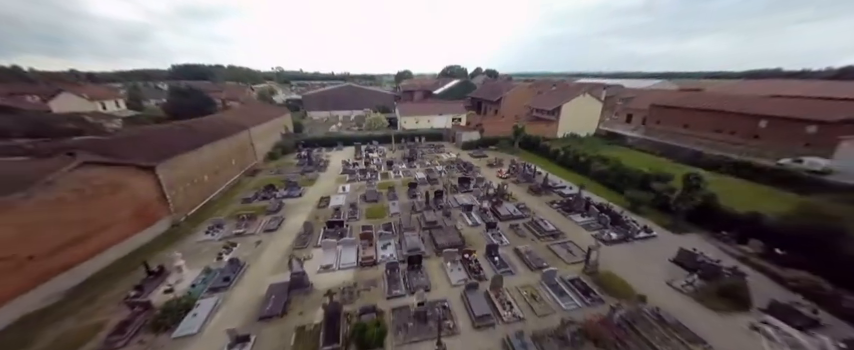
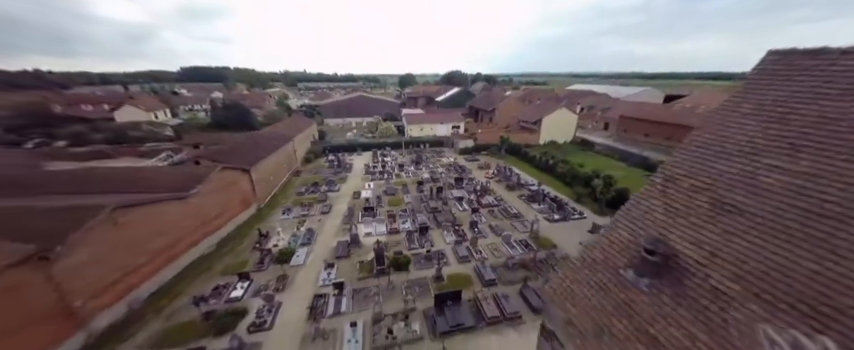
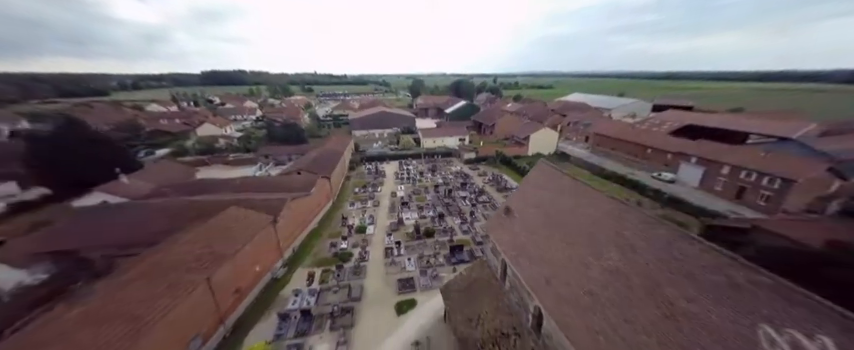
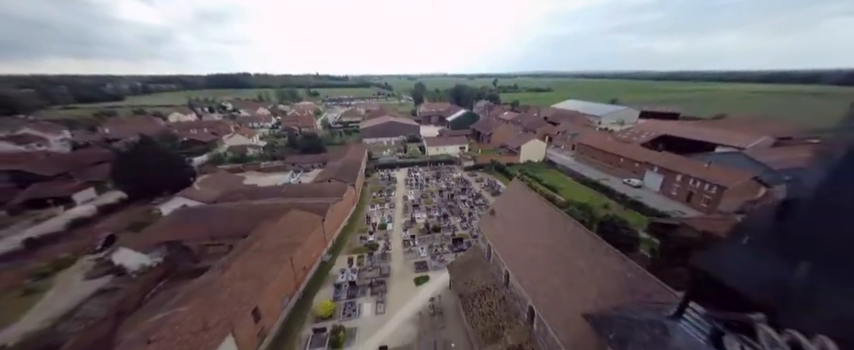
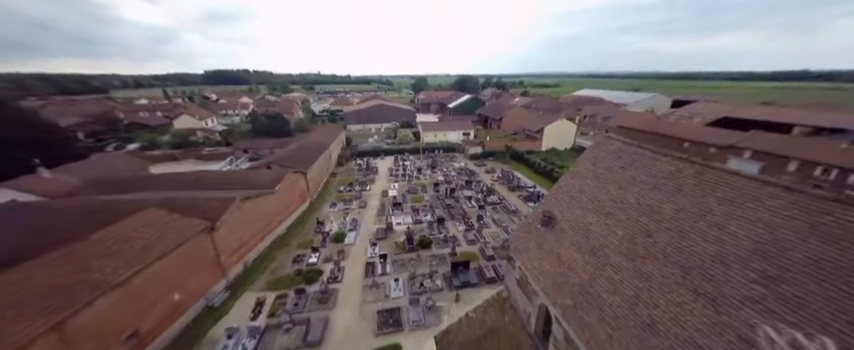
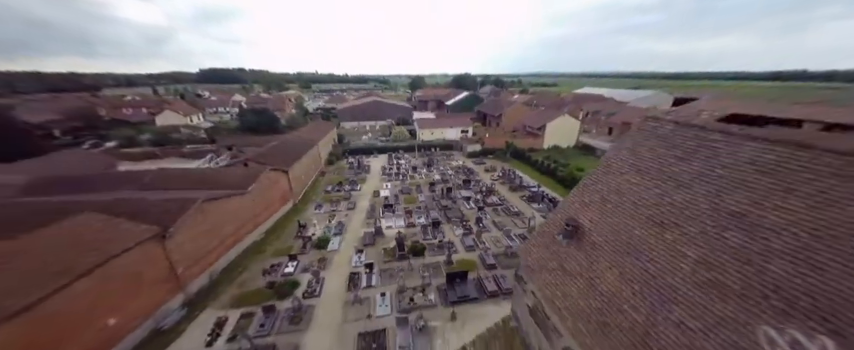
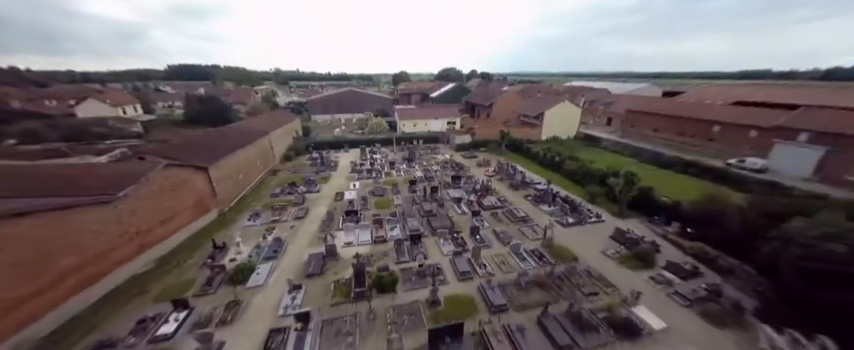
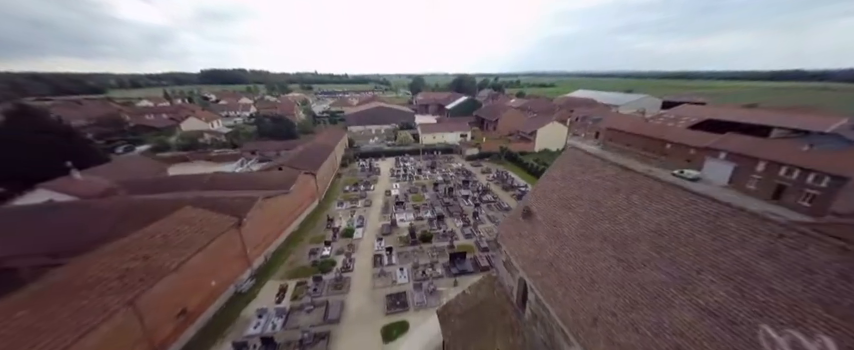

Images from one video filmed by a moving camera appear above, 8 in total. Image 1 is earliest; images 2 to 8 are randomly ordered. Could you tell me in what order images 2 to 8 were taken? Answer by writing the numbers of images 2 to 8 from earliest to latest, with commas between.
7, 2, 6, 5, 8, 3, 4
